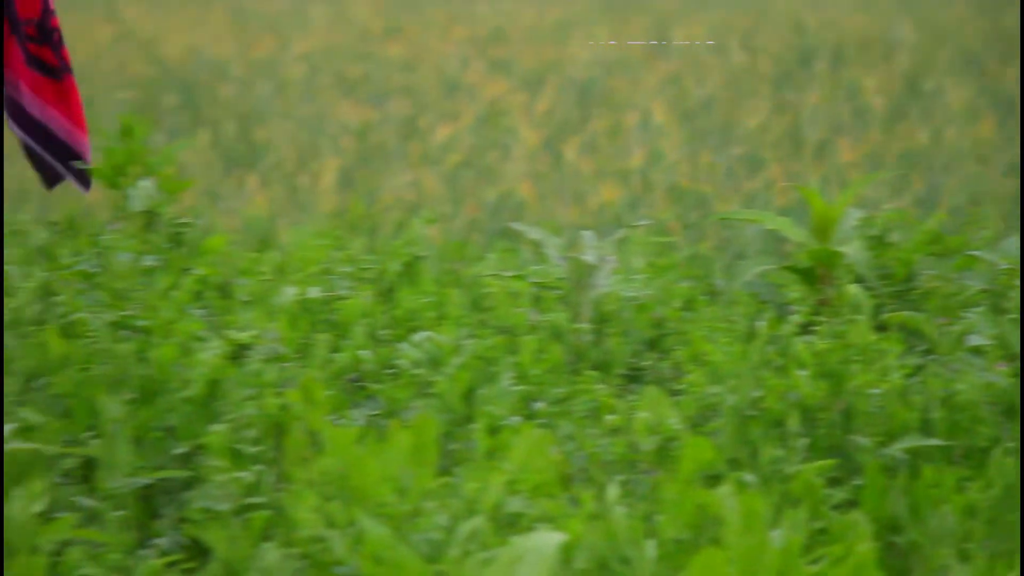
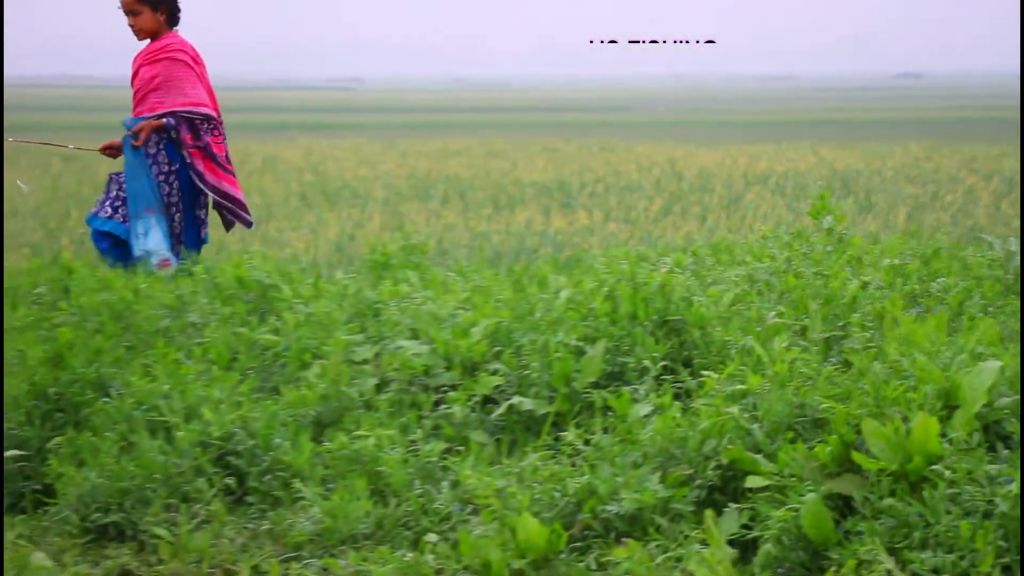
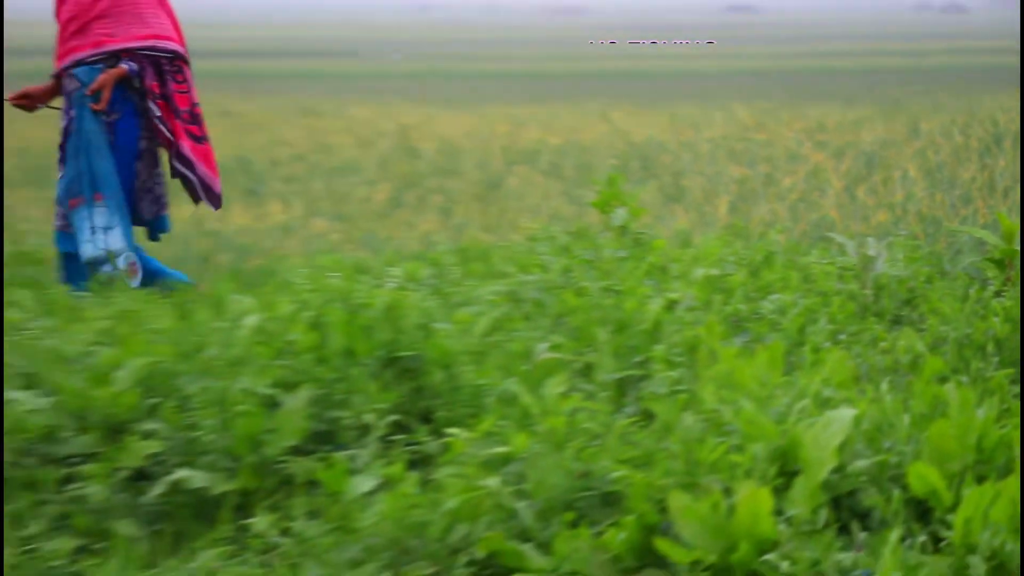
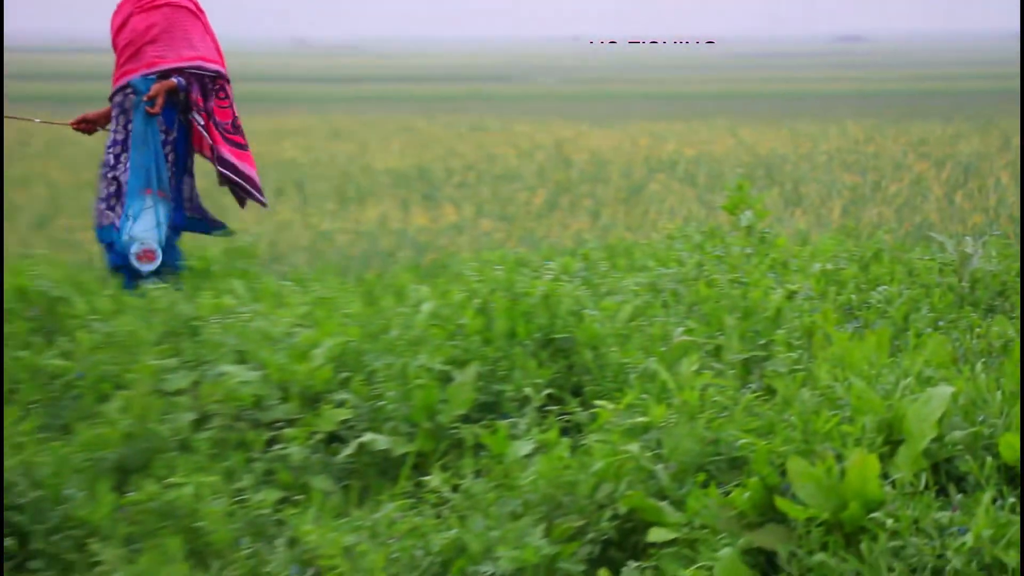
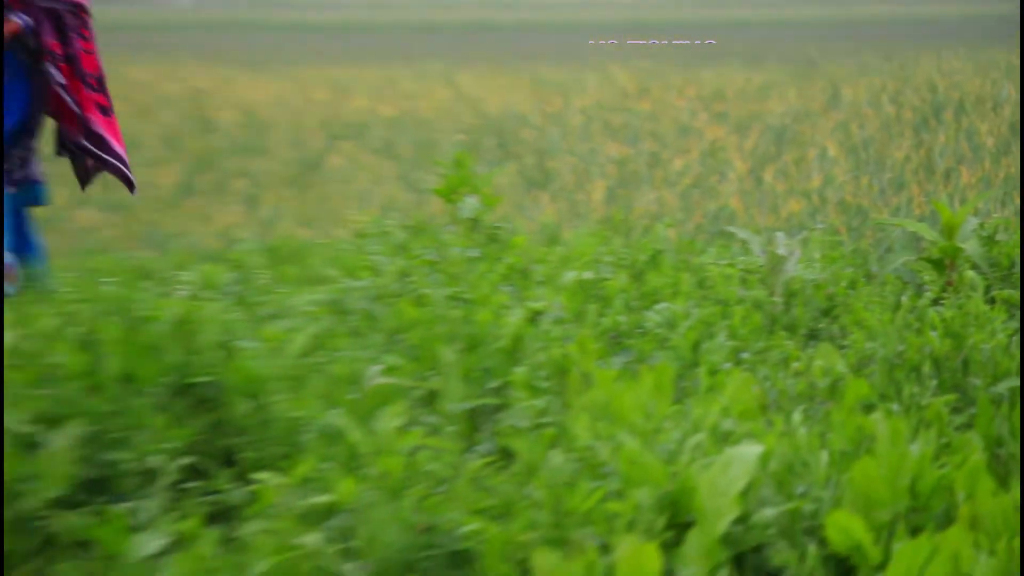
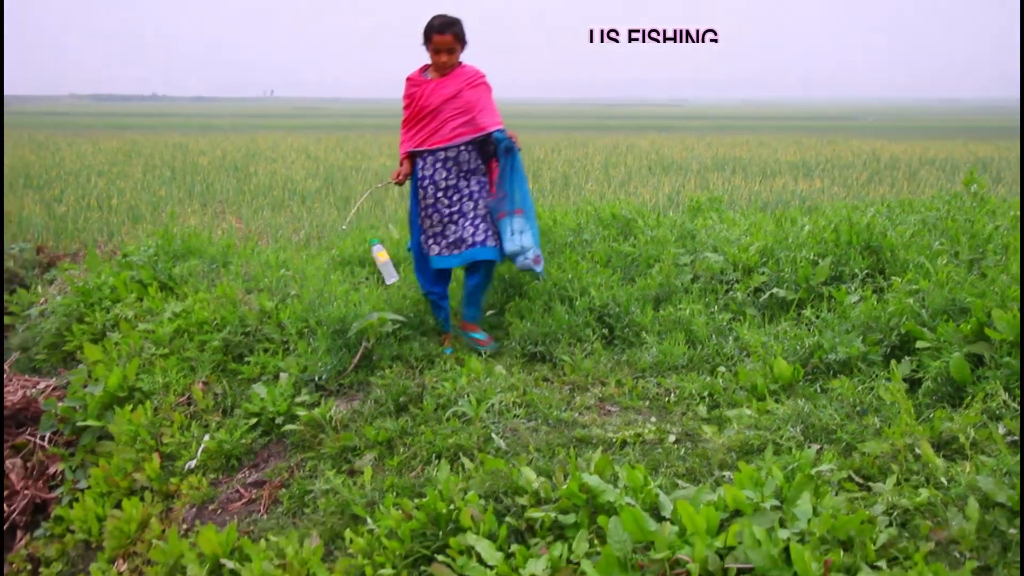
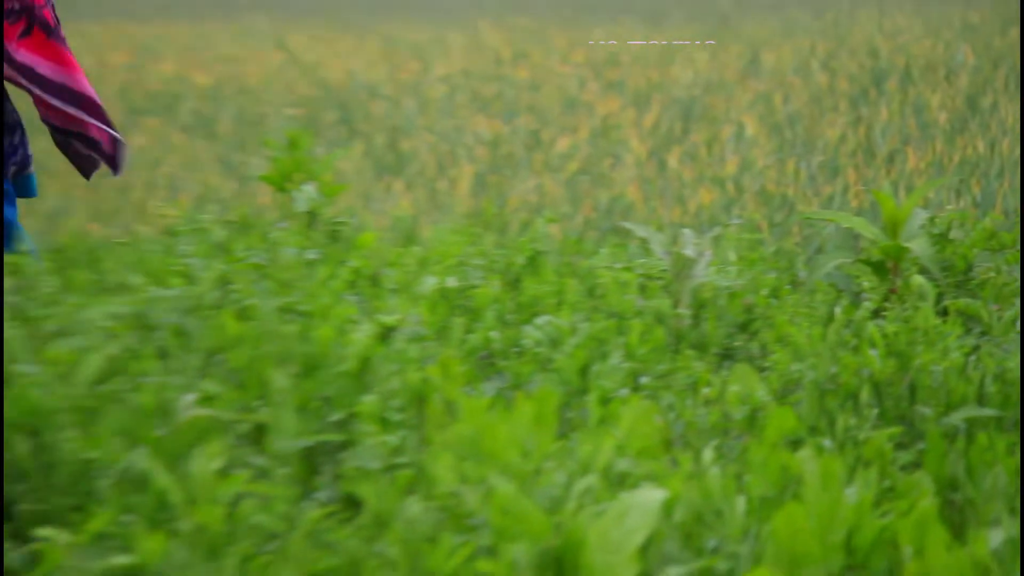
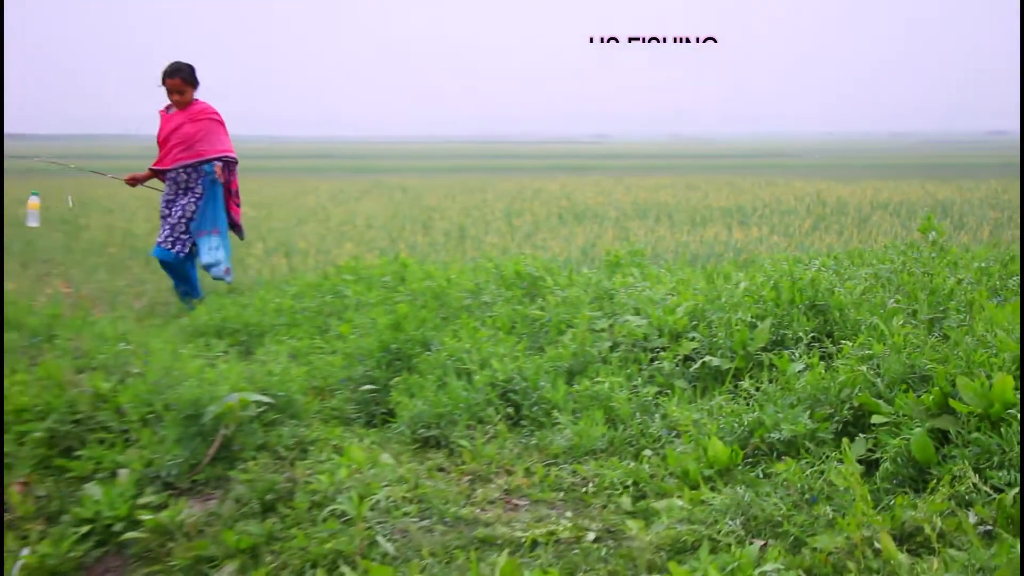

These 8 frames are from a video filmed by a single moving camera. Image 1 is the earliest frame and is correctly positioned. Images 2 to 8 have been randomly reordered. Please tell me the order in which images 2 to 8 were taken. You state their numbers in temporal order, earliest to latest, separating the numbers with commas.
7, 5, 3, 4, 2, 8, 6
